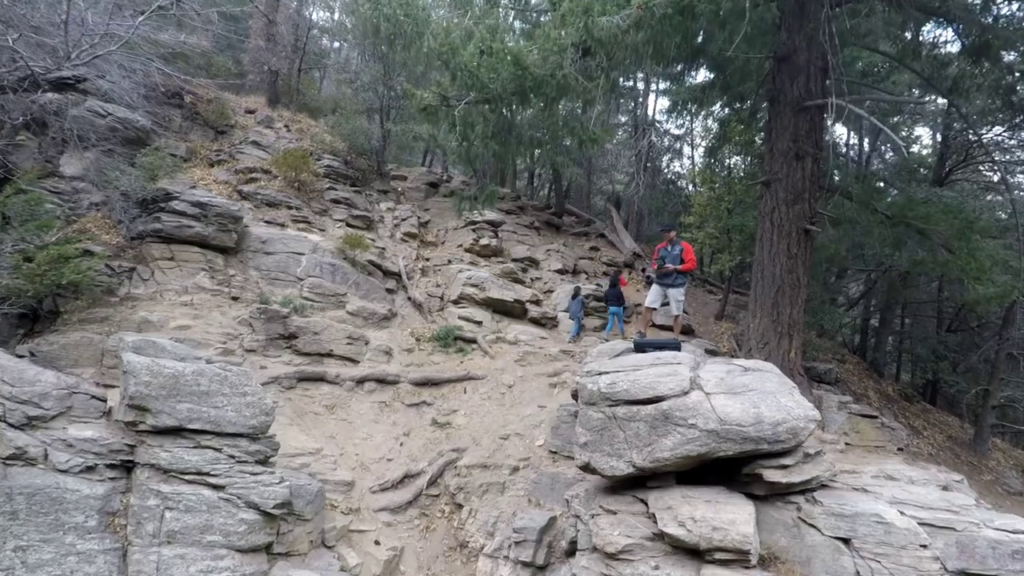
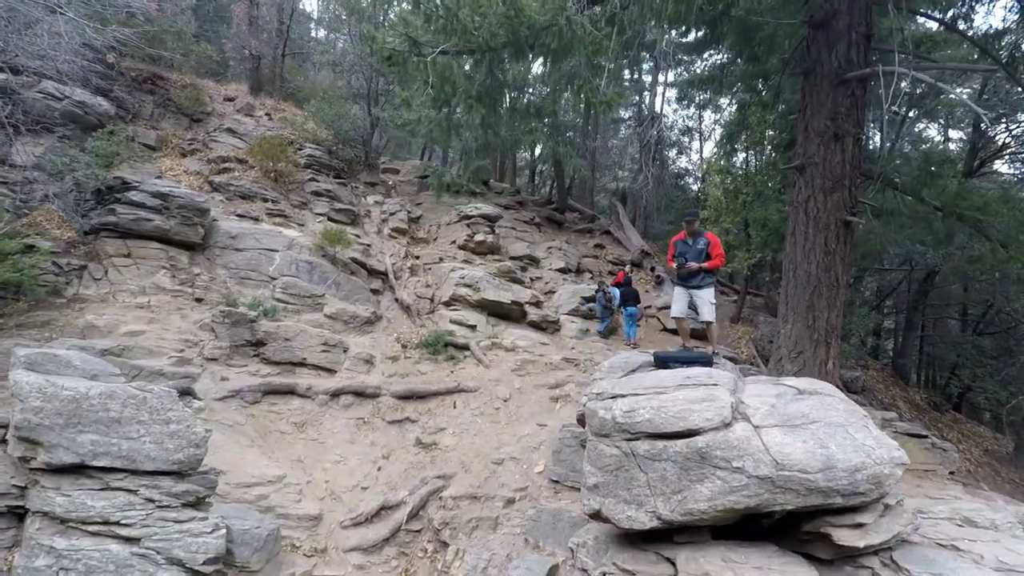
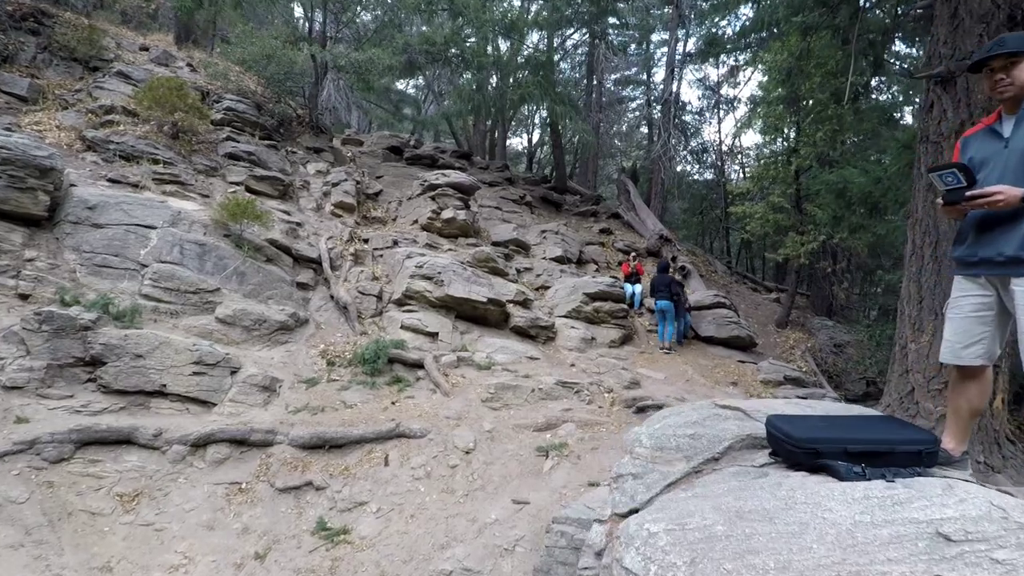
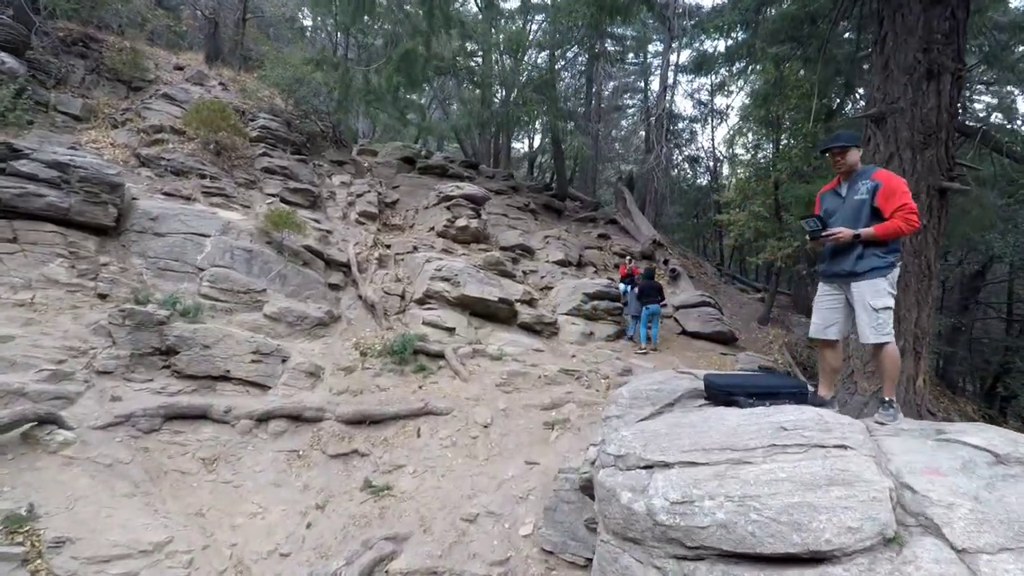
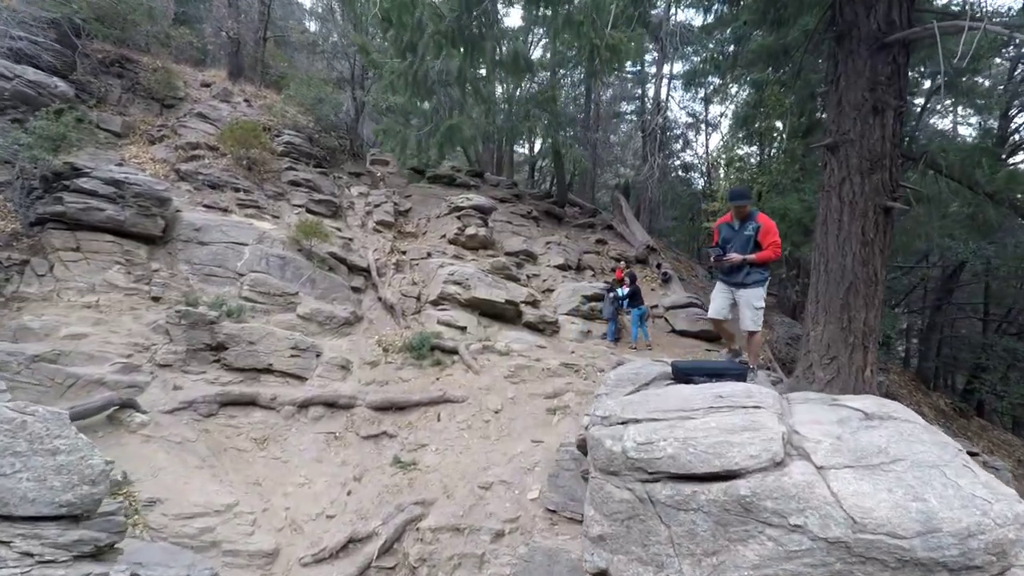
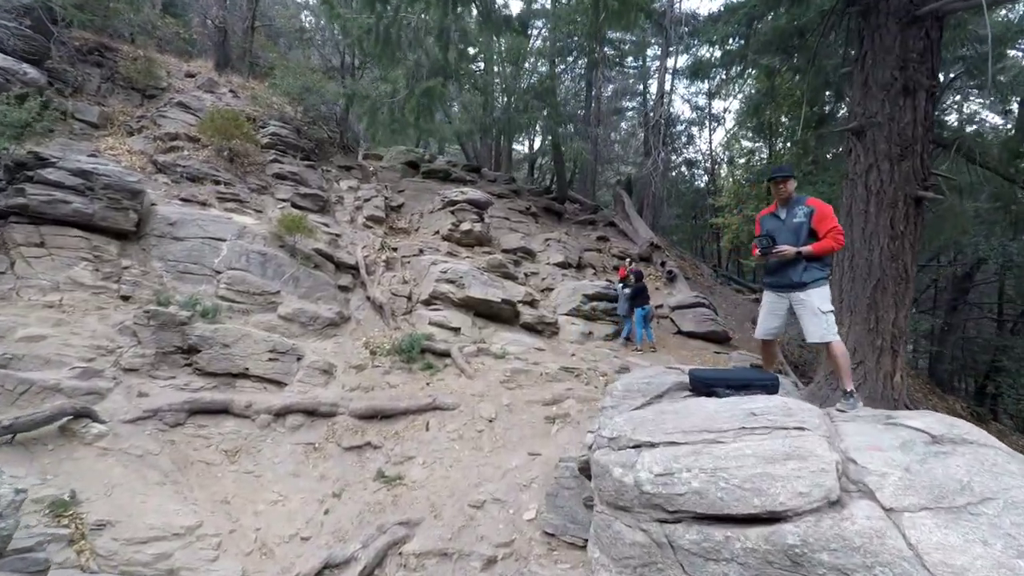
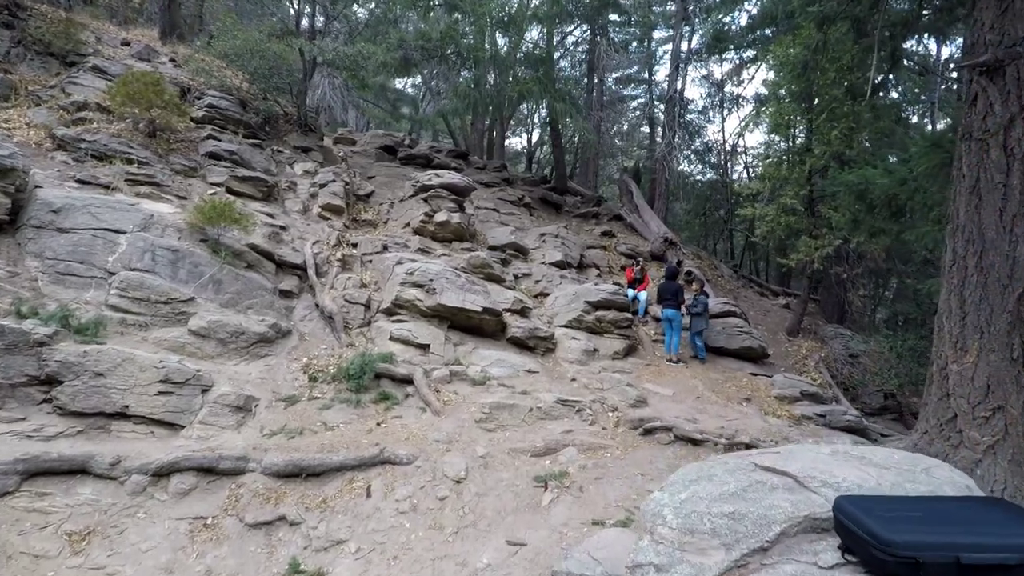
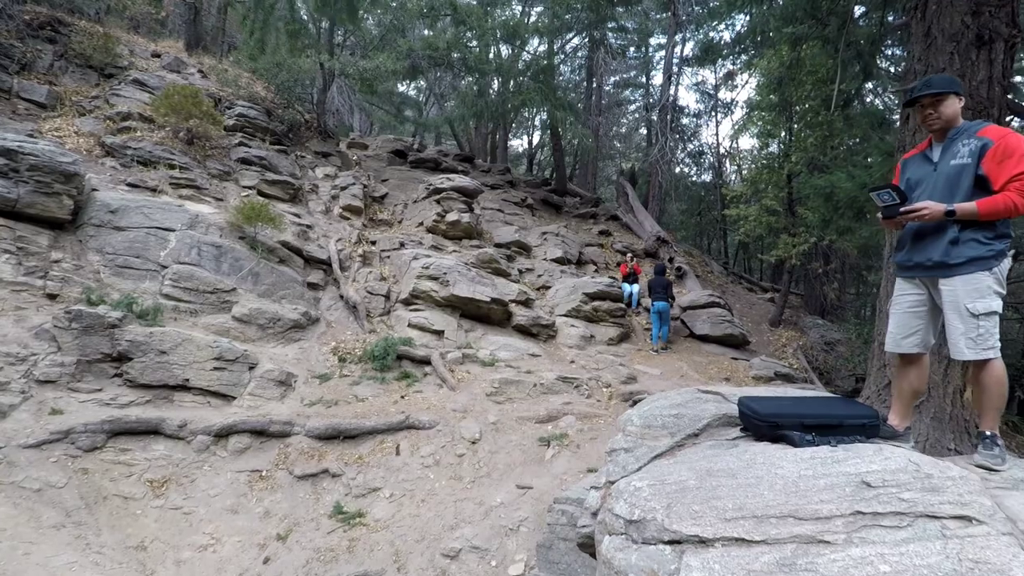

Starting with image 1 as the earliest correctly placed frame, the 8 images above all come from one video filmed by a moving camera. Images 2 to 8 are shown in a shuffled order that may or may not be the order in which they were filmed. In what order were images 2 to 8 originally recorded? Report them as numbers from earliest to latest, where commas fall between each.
2, 5, 6, 4, 8, 3, 7
